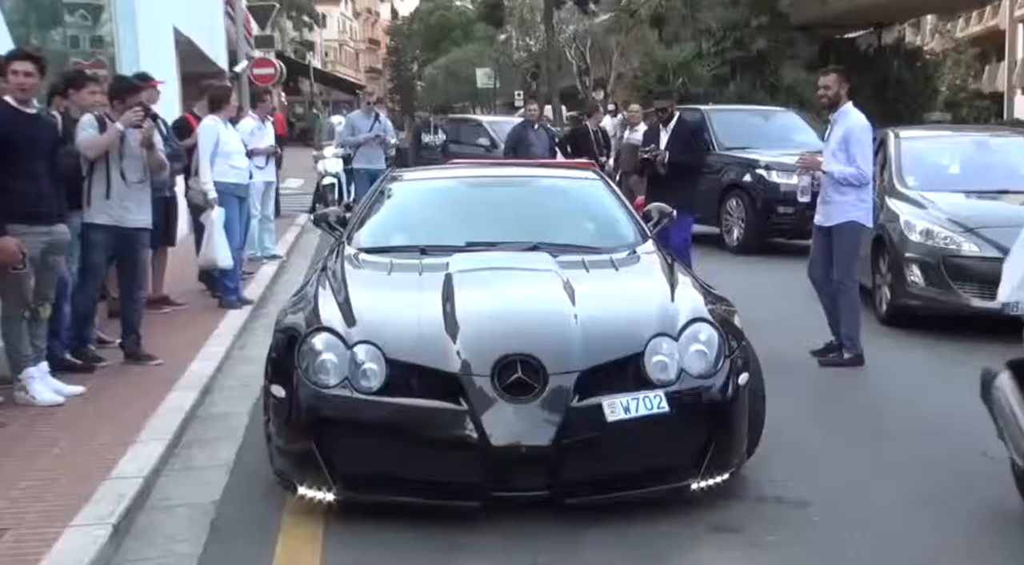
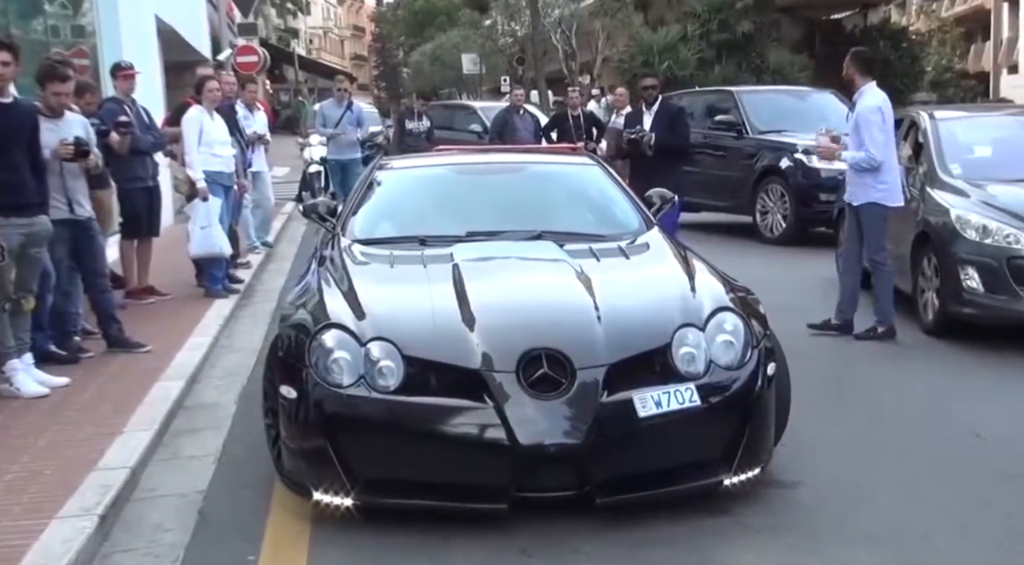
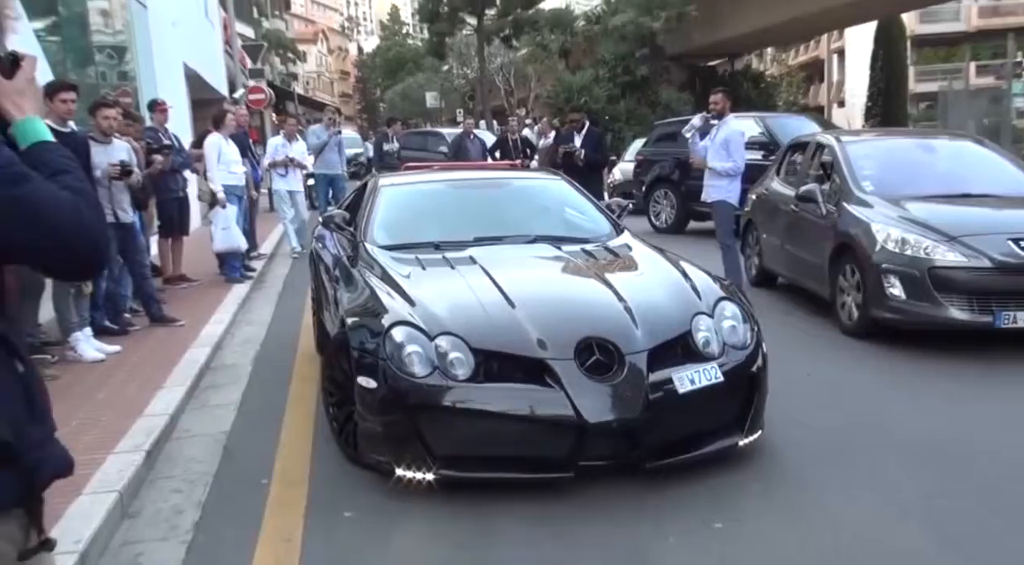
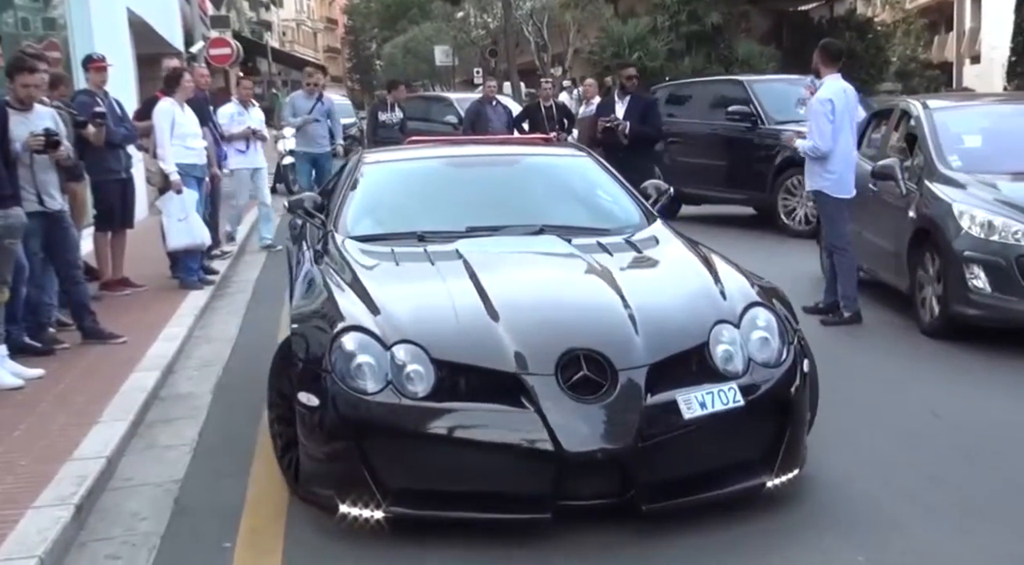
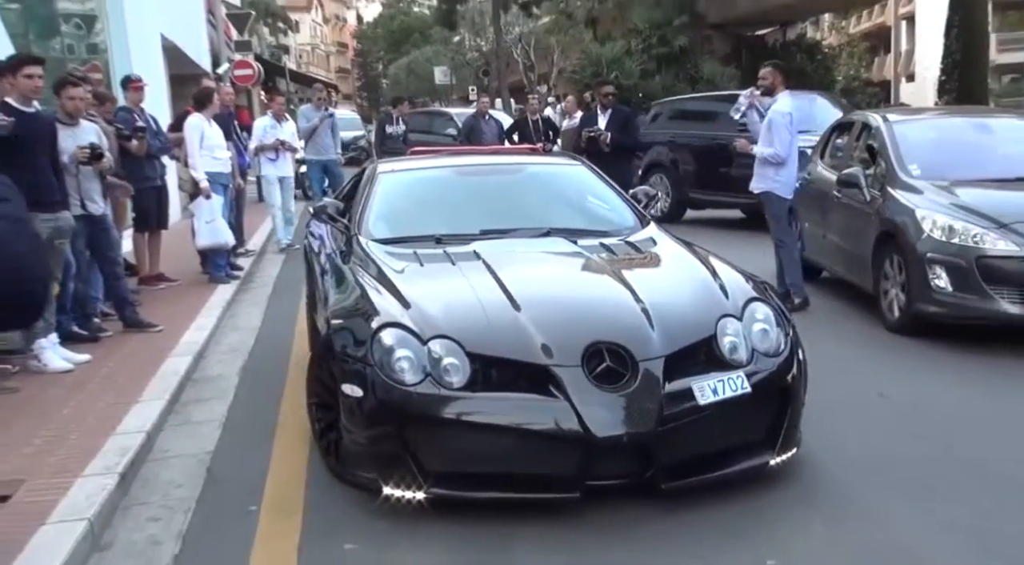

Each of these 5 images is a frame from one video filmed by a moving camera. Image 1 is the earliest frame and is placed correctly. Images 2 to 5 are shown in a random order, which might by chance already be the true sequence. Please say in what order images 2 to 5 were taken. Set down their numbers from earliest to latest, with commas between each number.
2, 4, 5, 3
